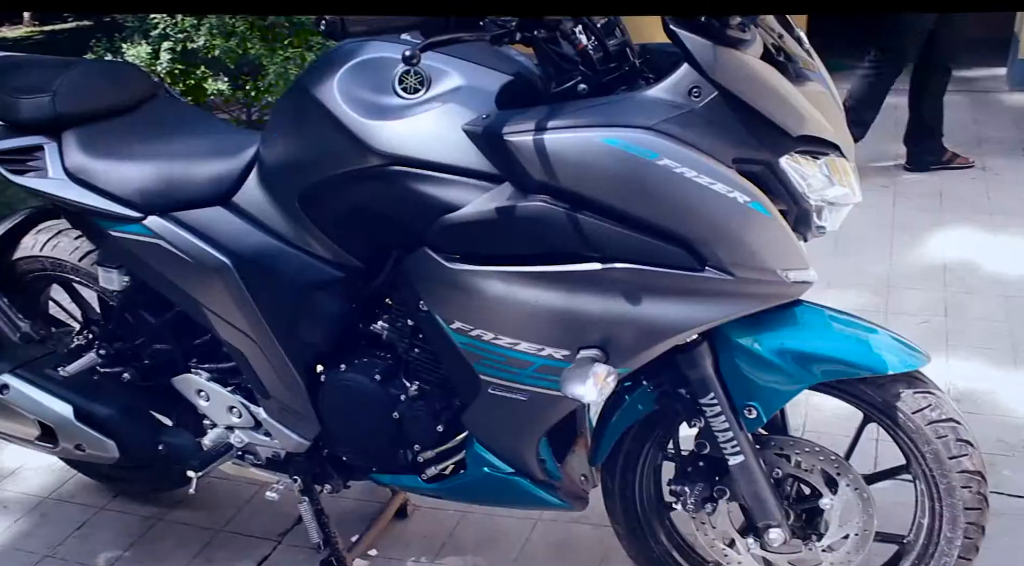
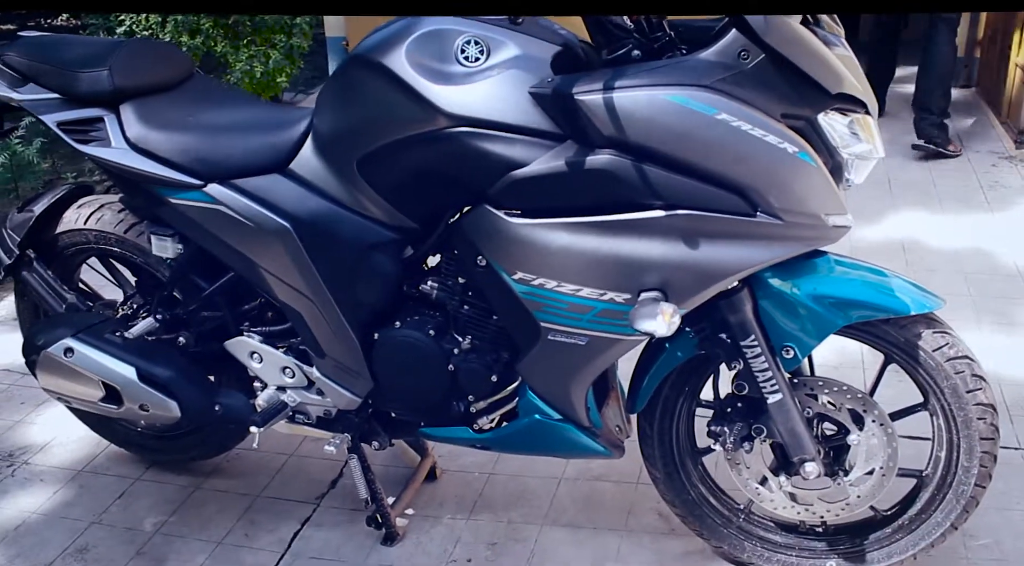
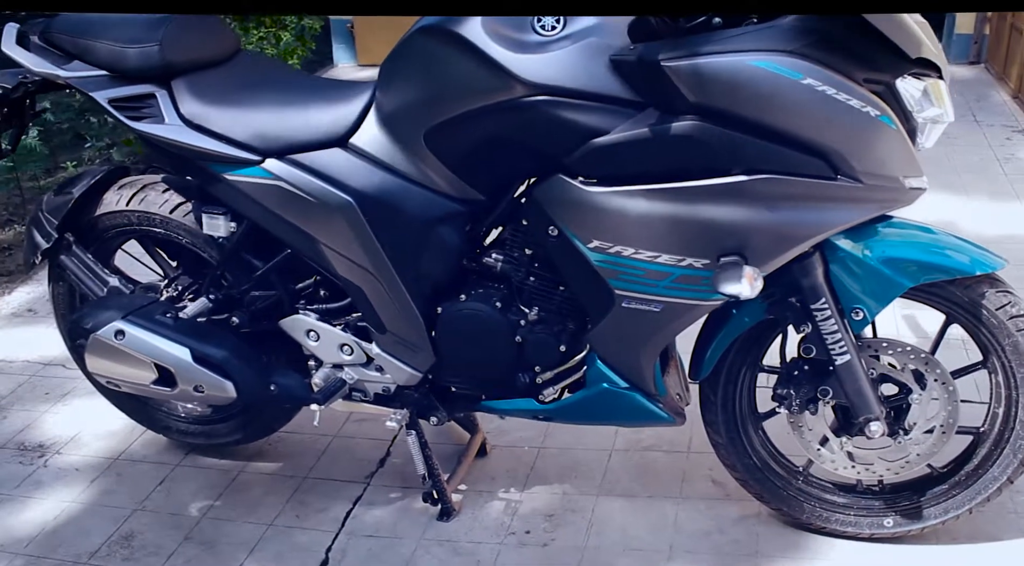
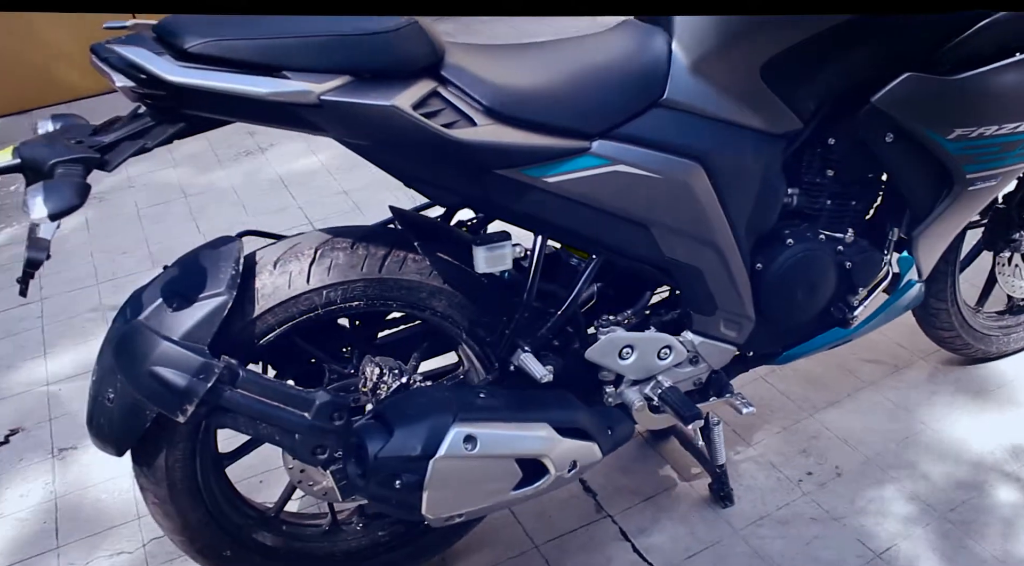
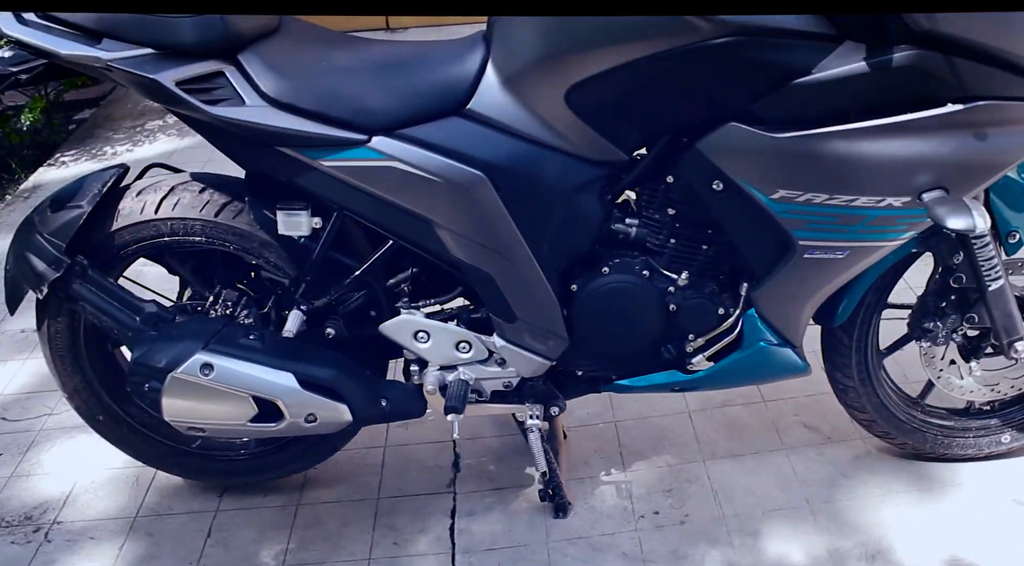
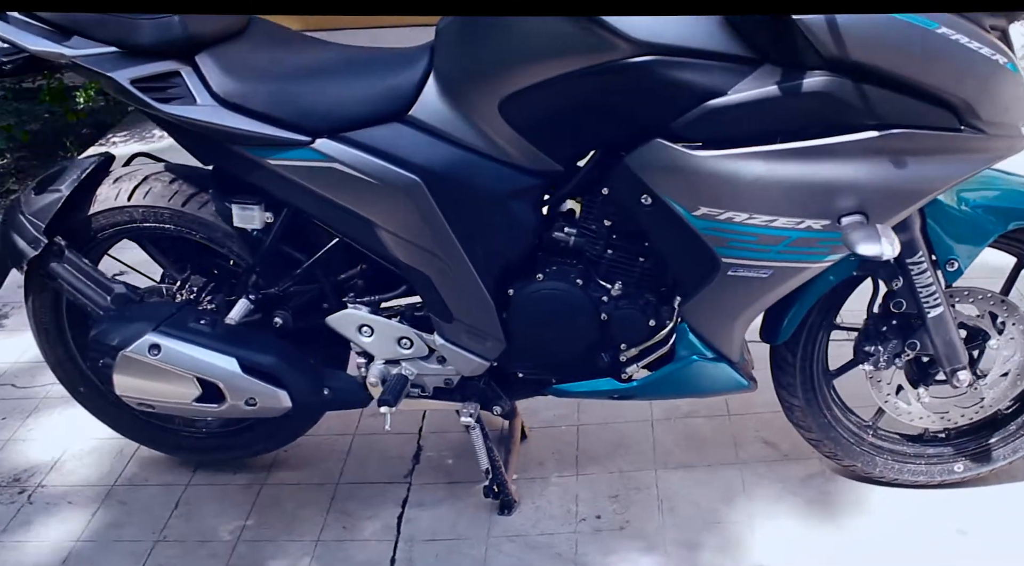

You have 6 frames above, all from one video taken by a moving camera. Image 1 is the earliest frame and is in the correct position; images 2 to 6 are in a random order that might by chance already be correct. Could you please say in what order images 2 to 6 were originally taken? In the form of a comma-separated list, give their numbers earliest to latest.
2, 3, 6, 5, 4
